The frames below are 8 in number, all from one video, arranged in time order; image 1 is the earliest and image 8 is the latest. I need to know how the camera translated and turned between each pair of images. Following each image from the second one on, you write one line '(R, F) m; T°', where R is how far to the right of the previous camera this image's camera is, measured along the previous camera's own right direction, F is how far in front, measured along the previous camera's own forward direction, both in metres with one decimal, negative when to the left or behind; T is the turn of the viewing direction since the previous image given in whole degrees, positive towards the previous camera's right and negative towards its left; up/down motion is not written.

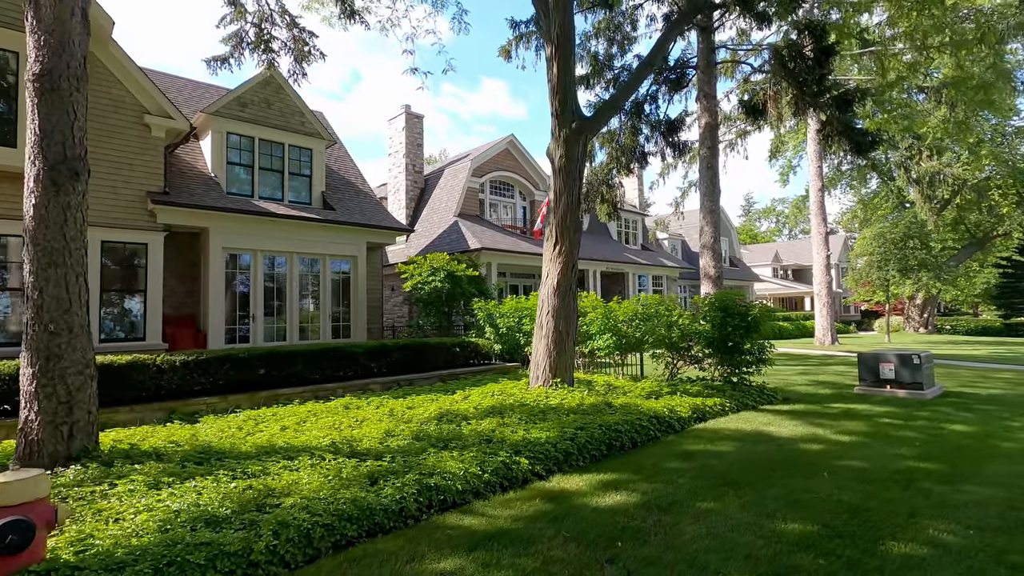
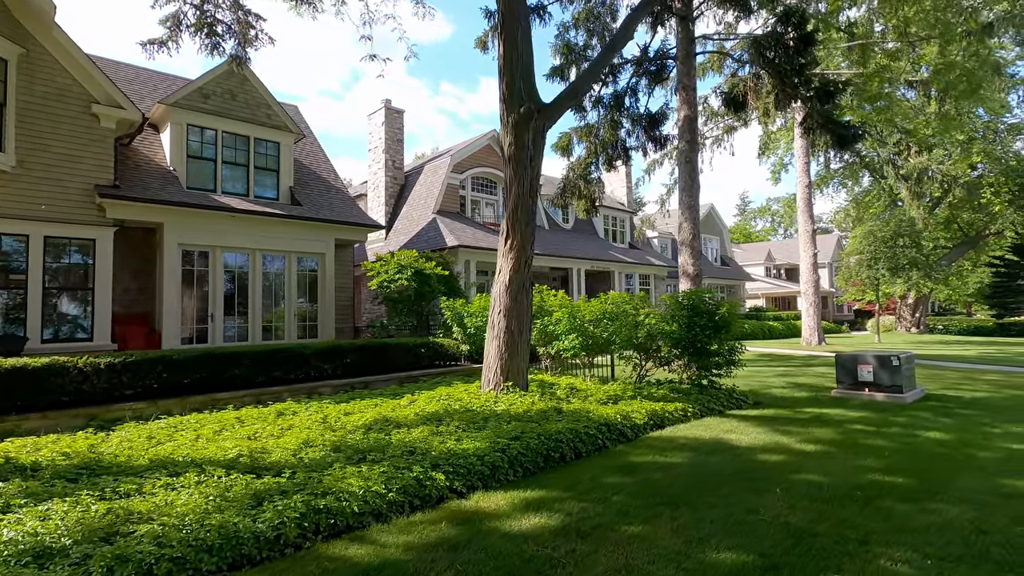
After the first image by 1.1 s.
(+0.6, +0.4) m; 0°
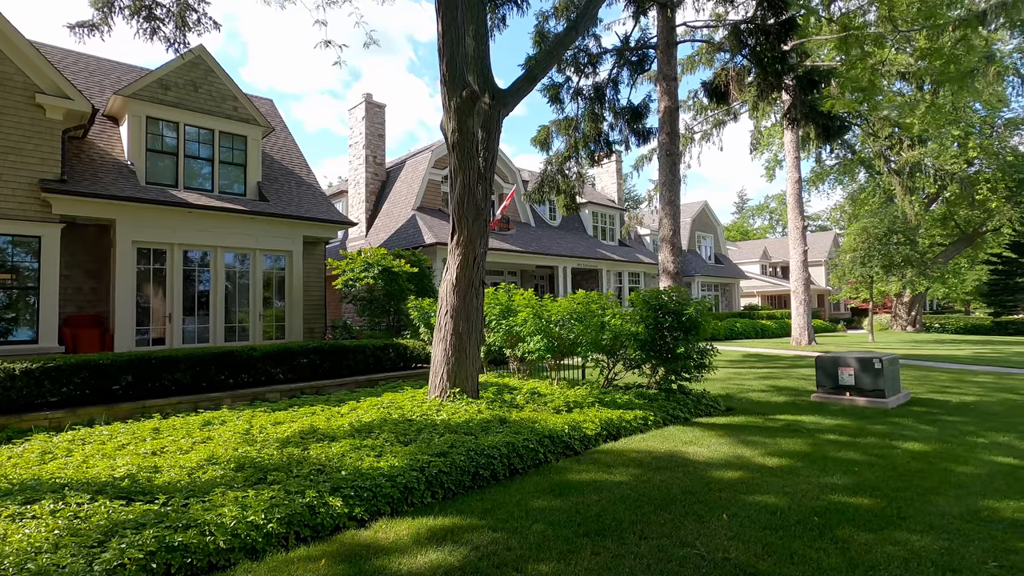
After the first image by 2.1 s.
(+0.6, +0.5) m; 0°
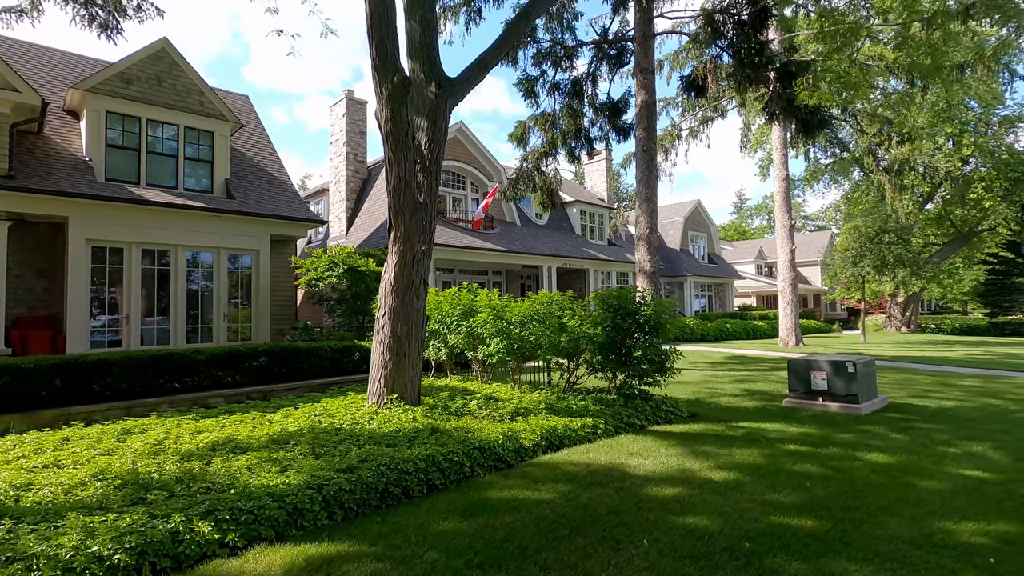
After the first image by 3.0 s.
(+0.6, +0.4) m; 0°
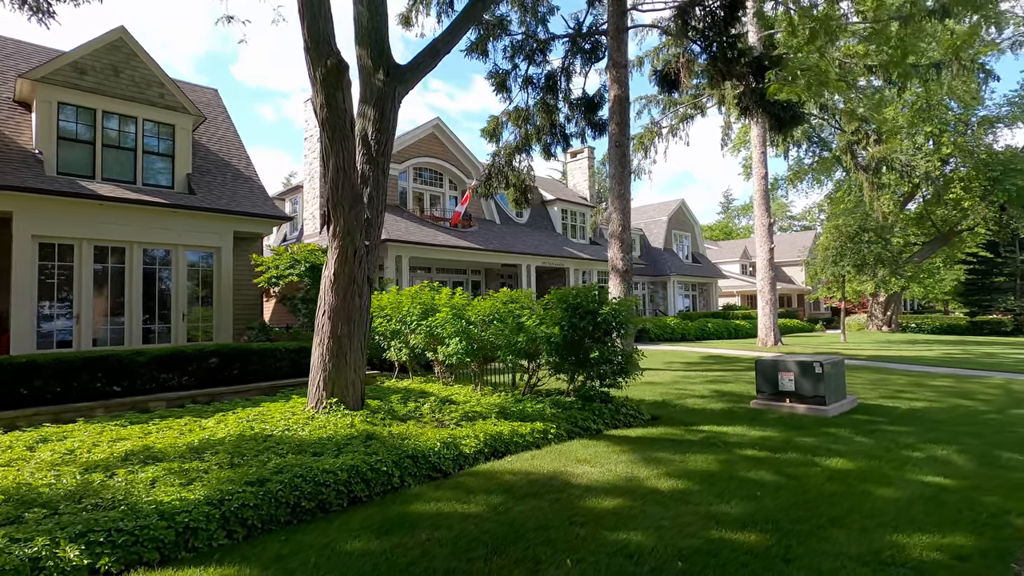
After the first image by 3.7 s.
(+0.4, +0.3) m; +1°
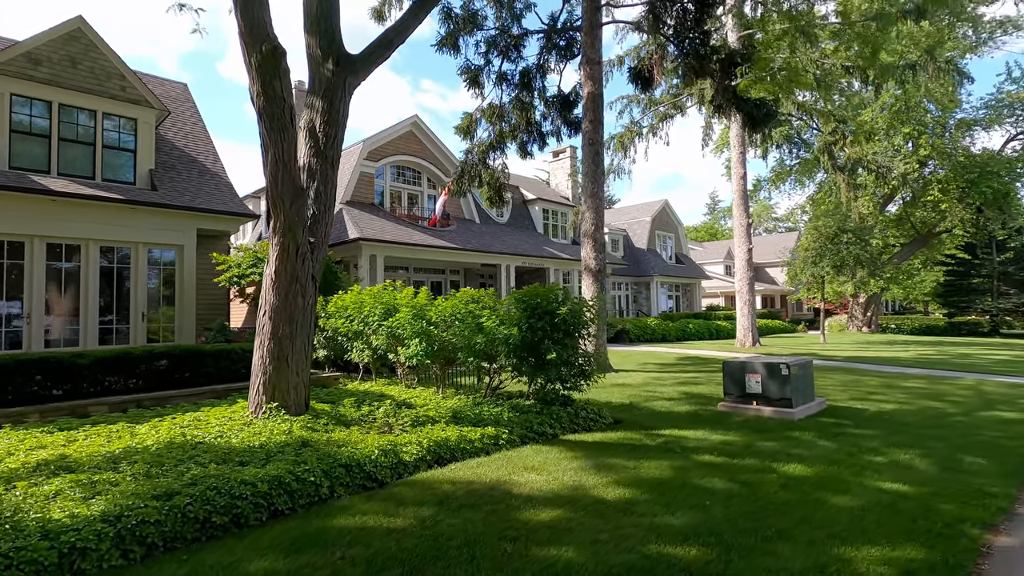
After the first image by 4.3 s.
(+0.4, +0.2) m; +1°
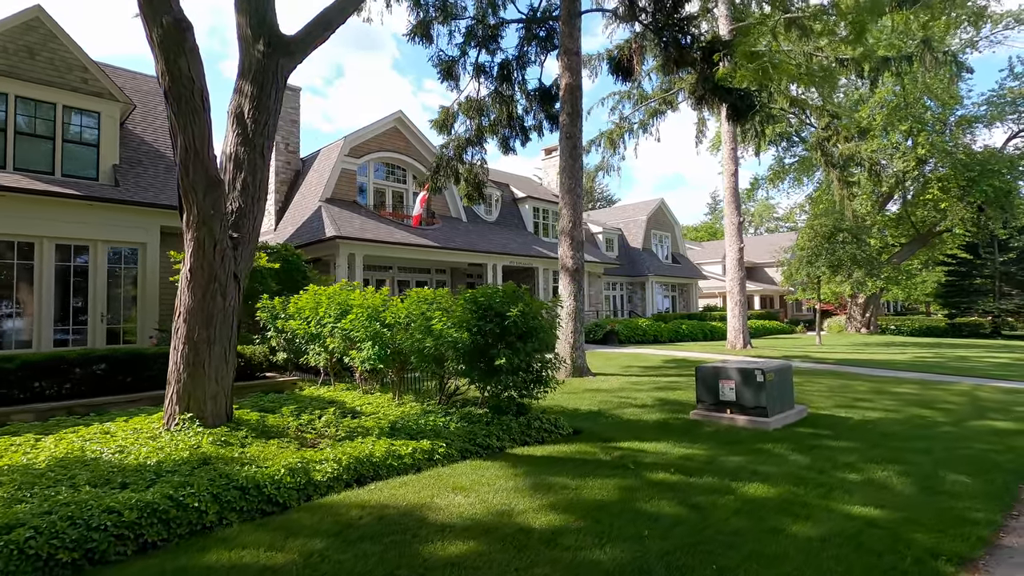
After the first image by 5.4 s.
(+0.6, +0.5) m; 0°
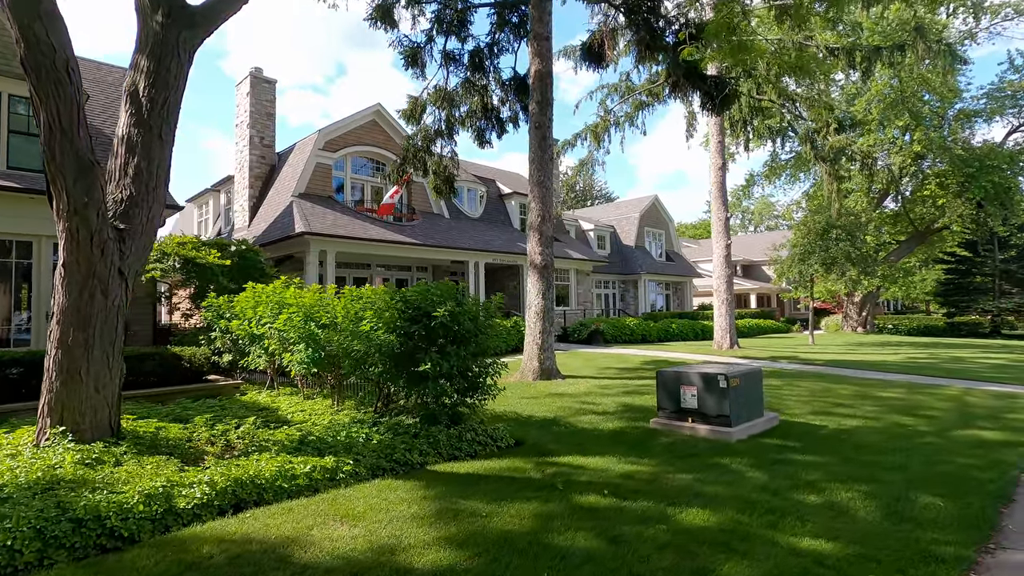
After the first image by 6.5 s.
(+0.7, +0.5) m; 0°
